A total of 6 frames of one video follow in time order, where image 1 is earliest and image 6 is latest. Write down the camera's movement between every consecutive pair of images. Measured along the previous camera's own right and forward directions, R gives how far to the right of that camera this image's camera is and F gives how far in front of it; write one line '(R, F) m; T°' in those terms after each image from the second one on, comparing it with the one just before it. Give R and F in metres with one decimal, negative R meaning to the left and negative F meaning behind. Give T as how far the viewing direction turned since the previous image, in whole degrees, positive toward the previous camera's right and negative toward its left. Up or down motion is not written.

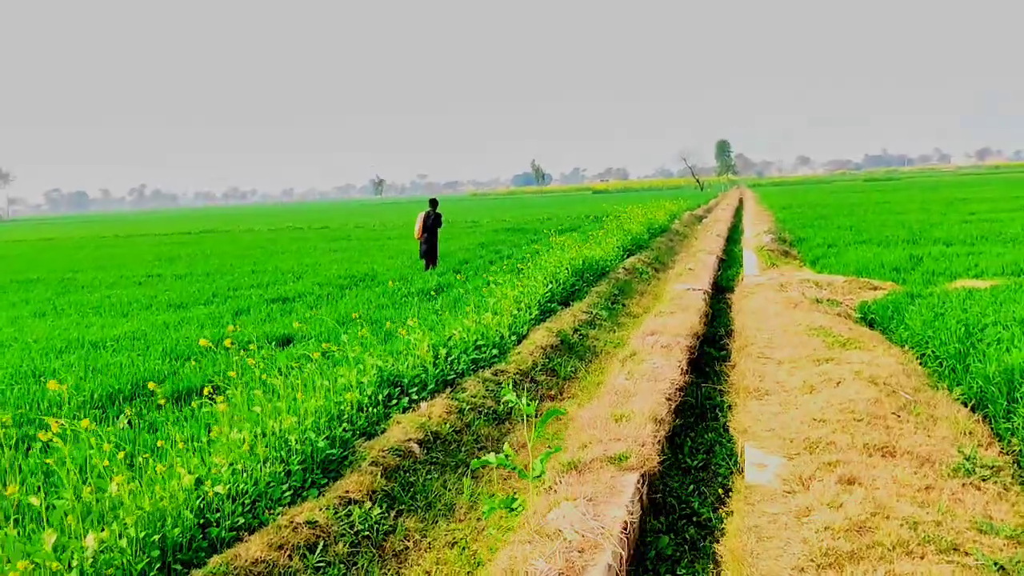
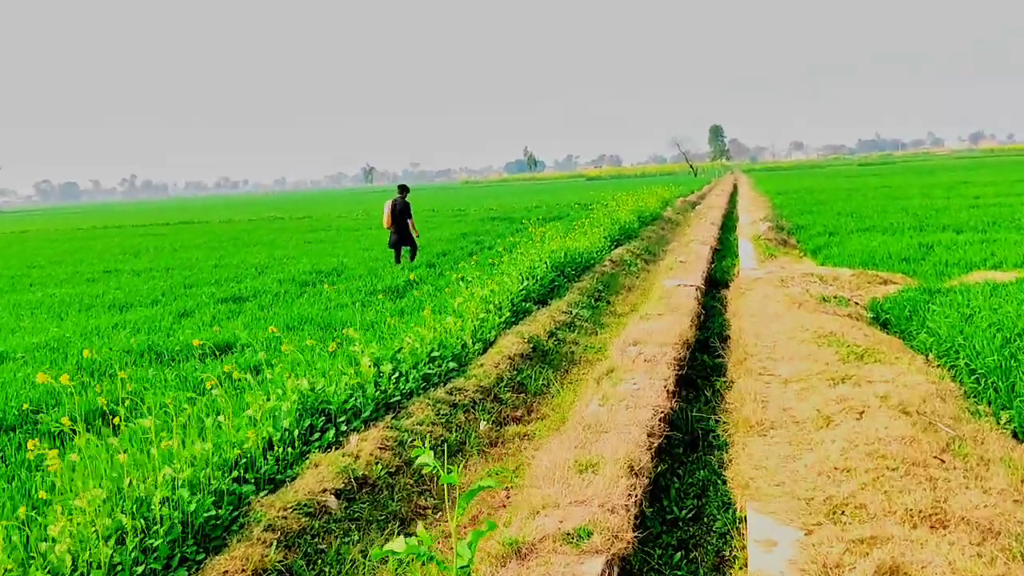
(+0.2, +1.0) m; 0°
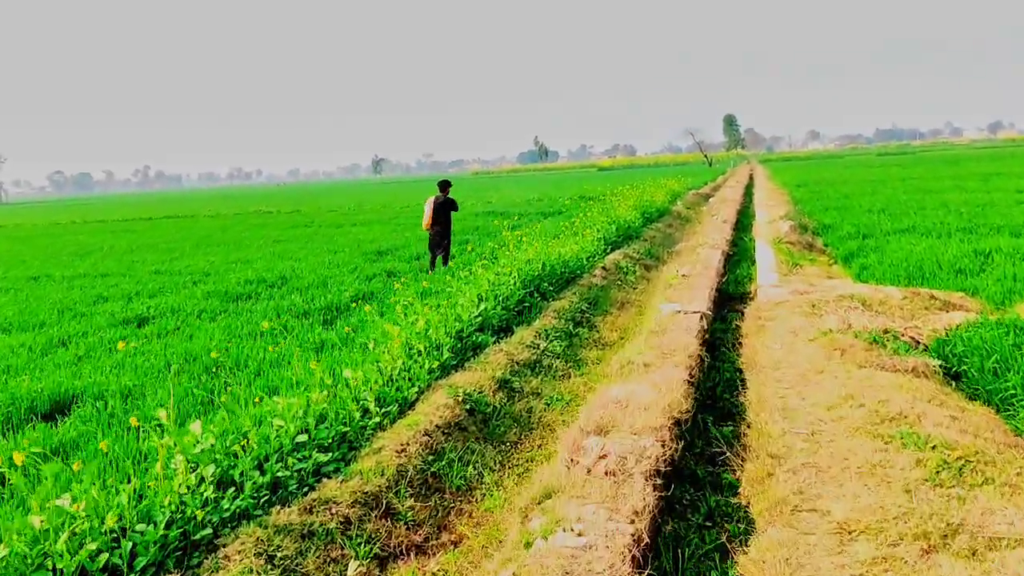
(+0.5, +2.0) m; -1°
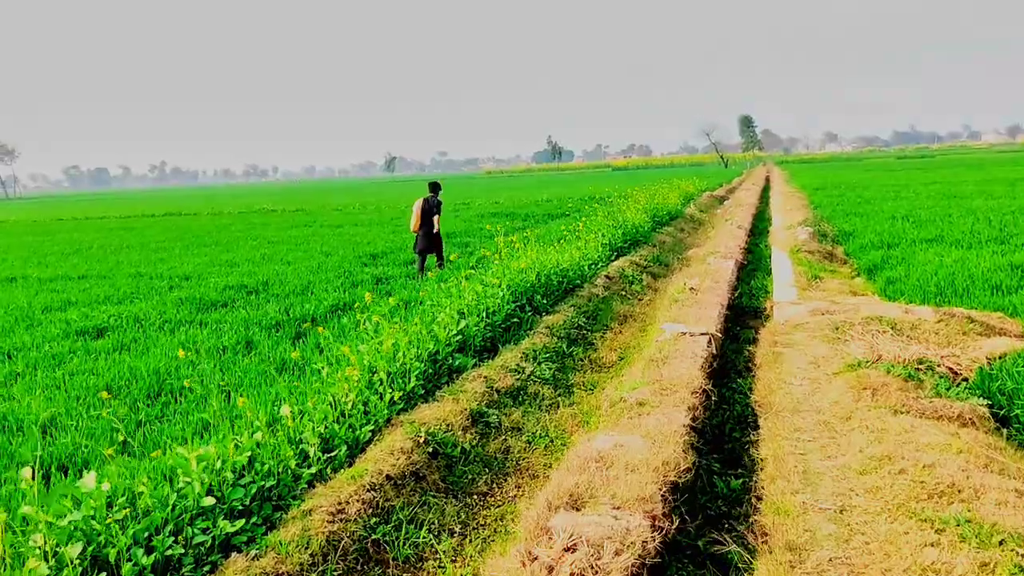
(+0.2, +0.8) m; -1°
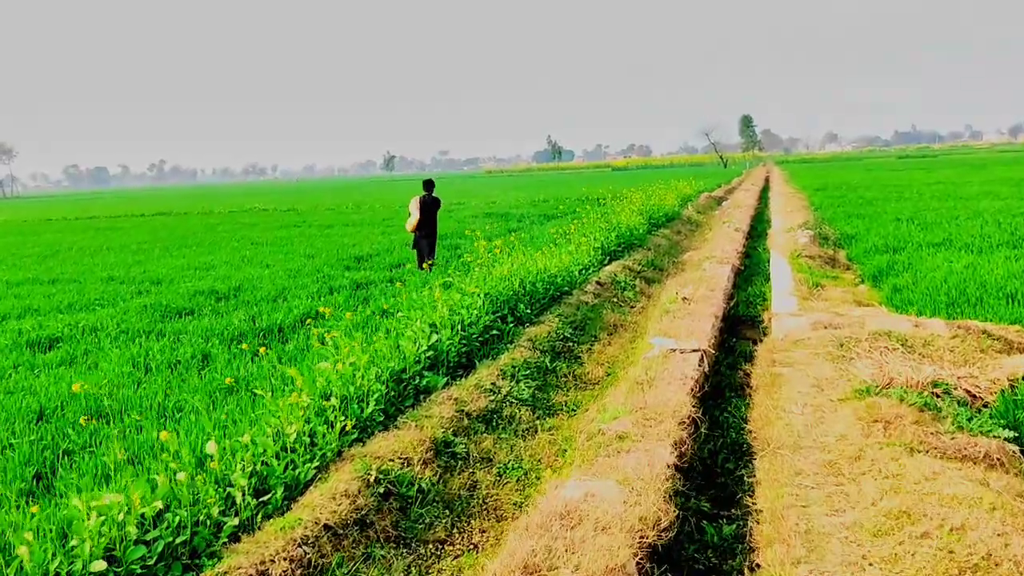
(+0.1, +0.5) m; 0°
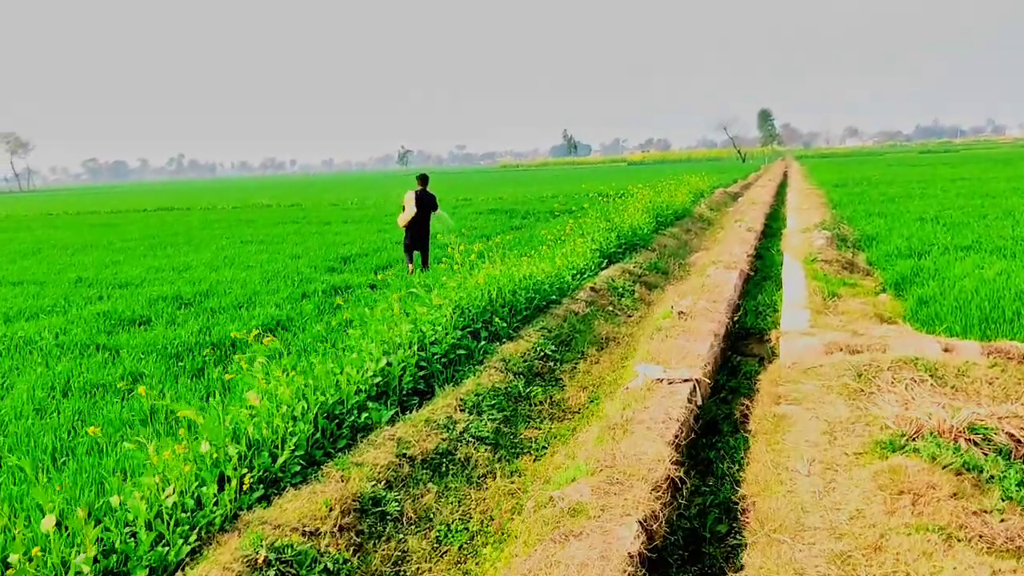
(+0.3, +0.8) m; -1°
